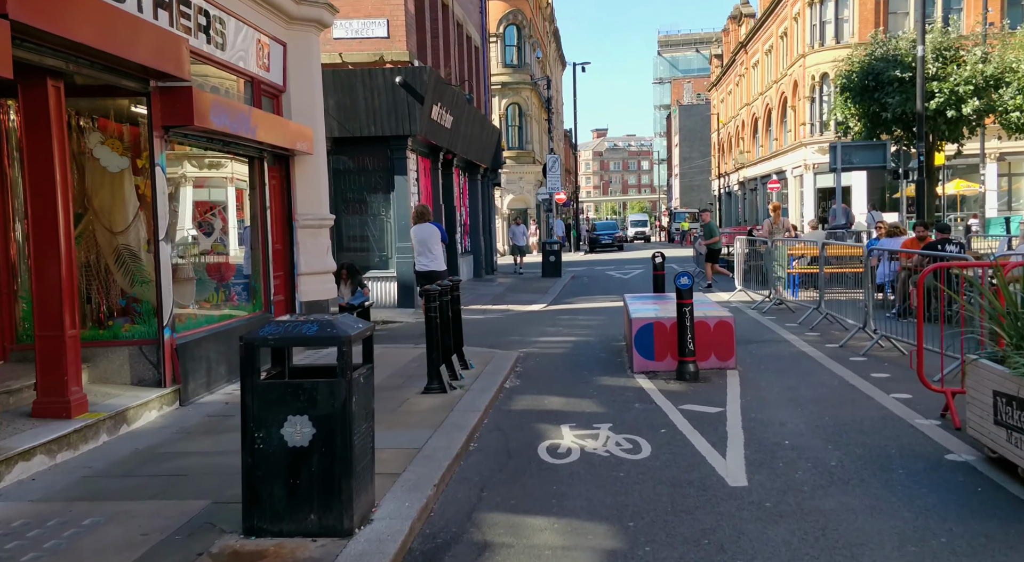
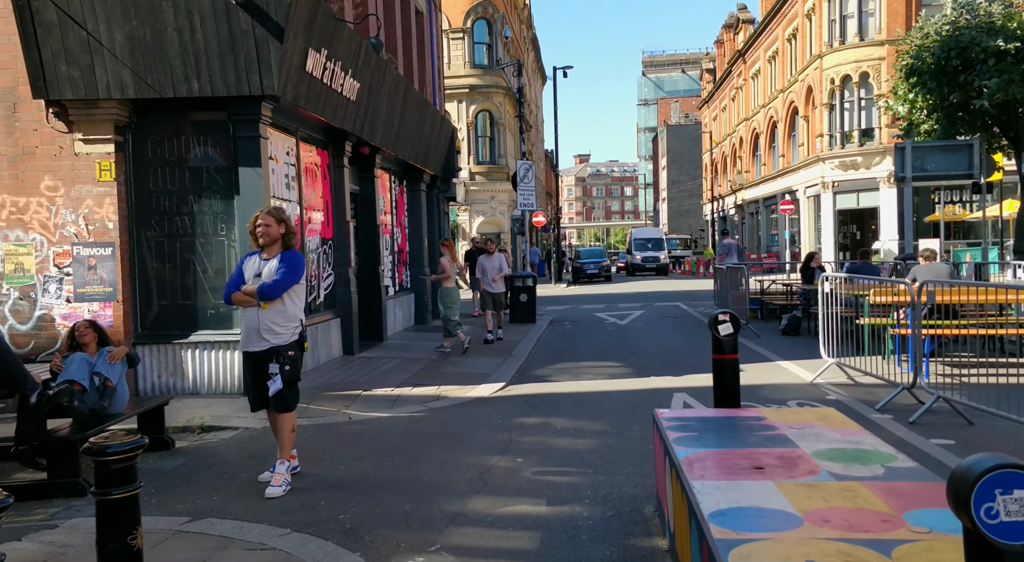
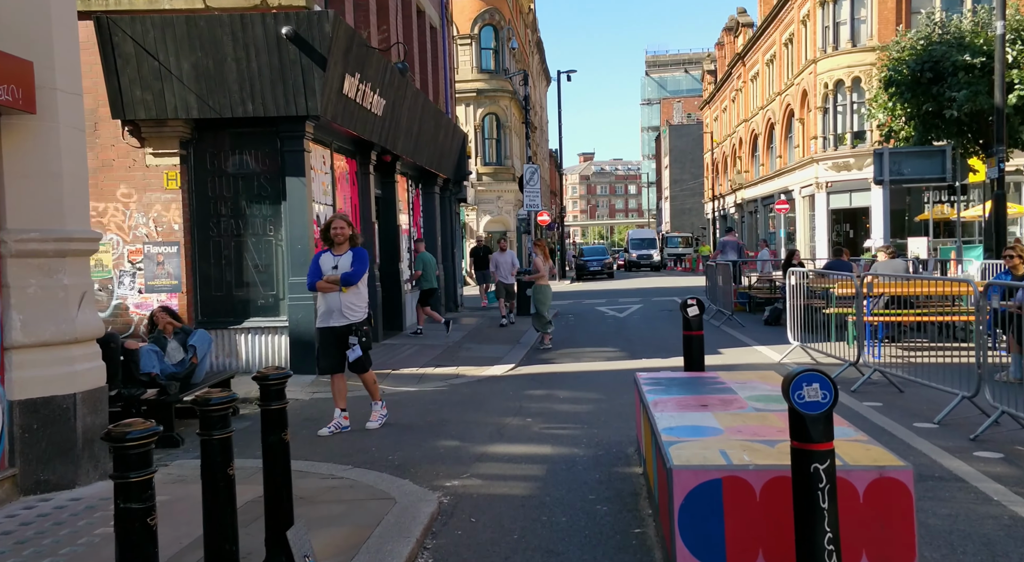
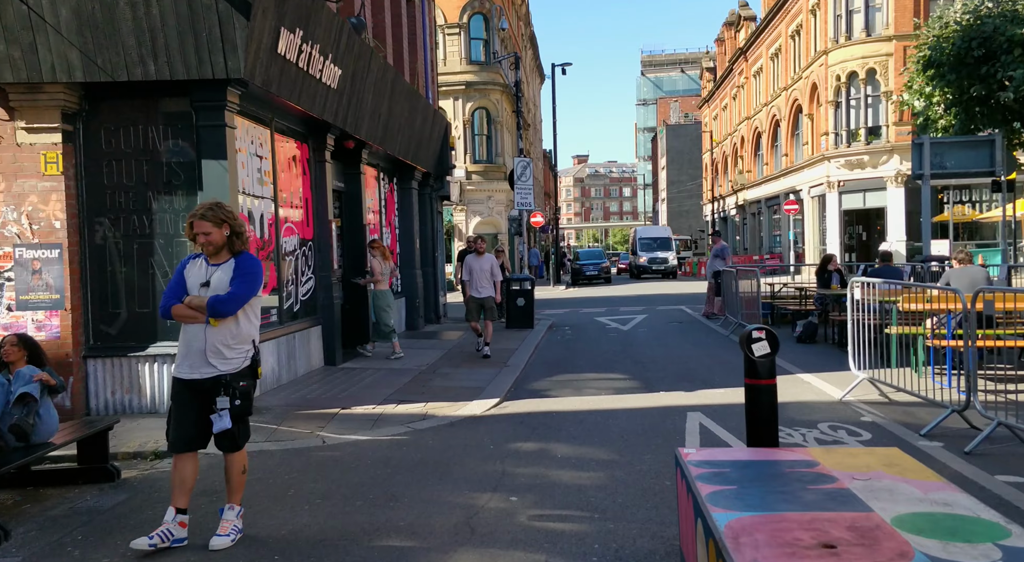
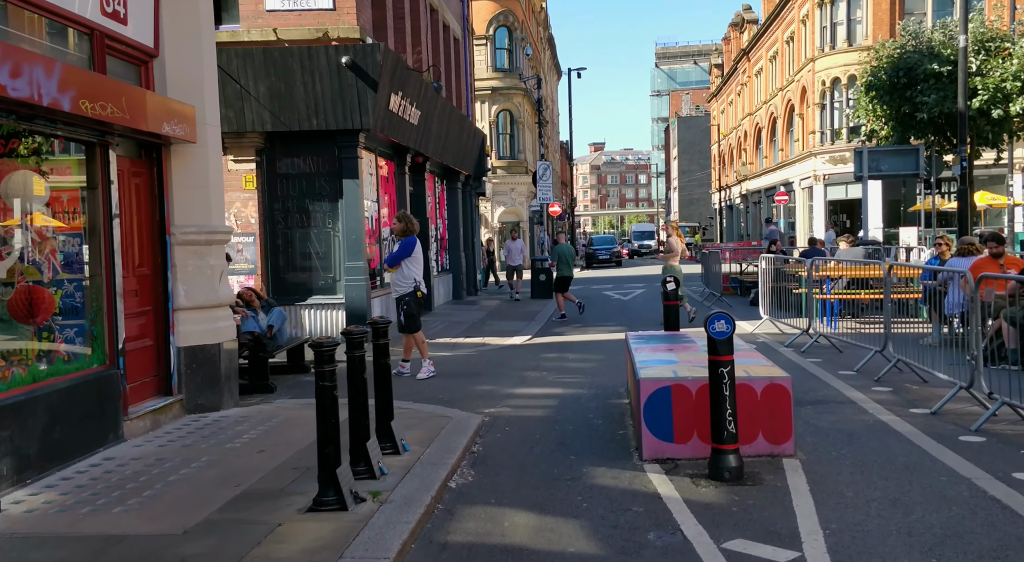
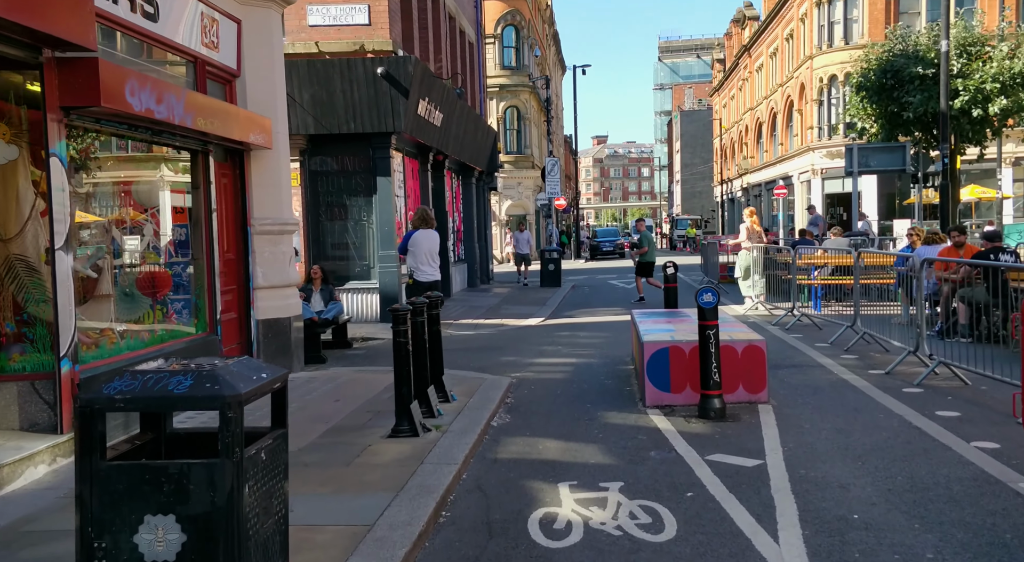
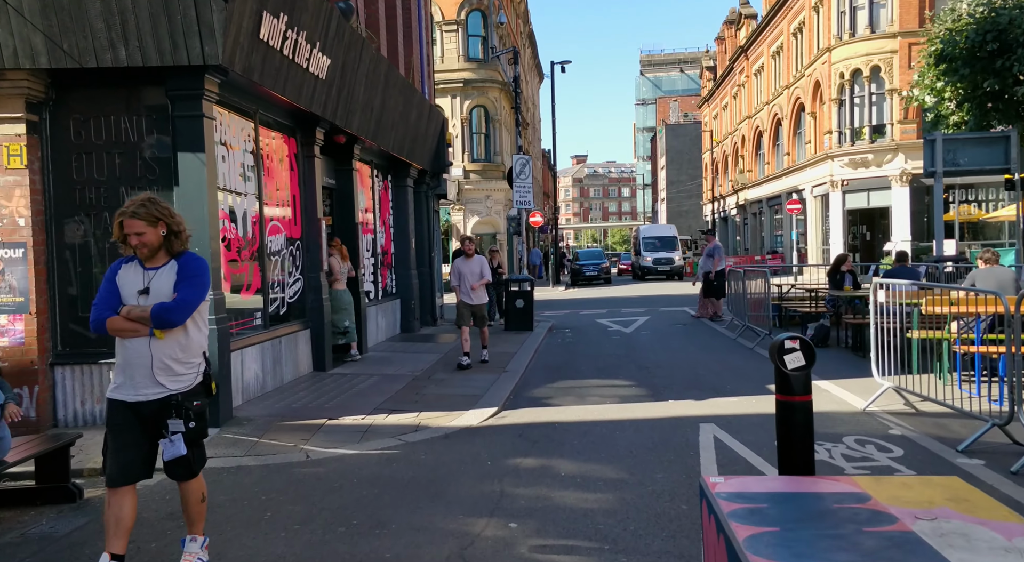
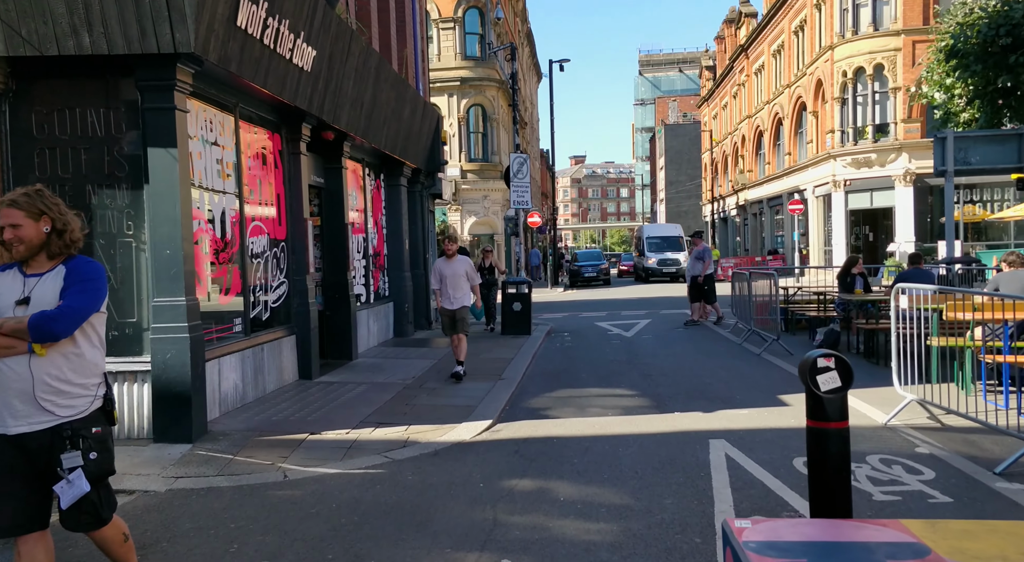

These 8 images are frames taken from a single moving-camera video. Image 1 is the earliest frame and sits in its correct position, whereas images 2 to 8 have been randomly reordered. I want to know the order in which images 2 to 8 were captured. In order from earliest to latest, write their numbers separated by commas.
6, 5, 3, 2, 4, 7, 8
